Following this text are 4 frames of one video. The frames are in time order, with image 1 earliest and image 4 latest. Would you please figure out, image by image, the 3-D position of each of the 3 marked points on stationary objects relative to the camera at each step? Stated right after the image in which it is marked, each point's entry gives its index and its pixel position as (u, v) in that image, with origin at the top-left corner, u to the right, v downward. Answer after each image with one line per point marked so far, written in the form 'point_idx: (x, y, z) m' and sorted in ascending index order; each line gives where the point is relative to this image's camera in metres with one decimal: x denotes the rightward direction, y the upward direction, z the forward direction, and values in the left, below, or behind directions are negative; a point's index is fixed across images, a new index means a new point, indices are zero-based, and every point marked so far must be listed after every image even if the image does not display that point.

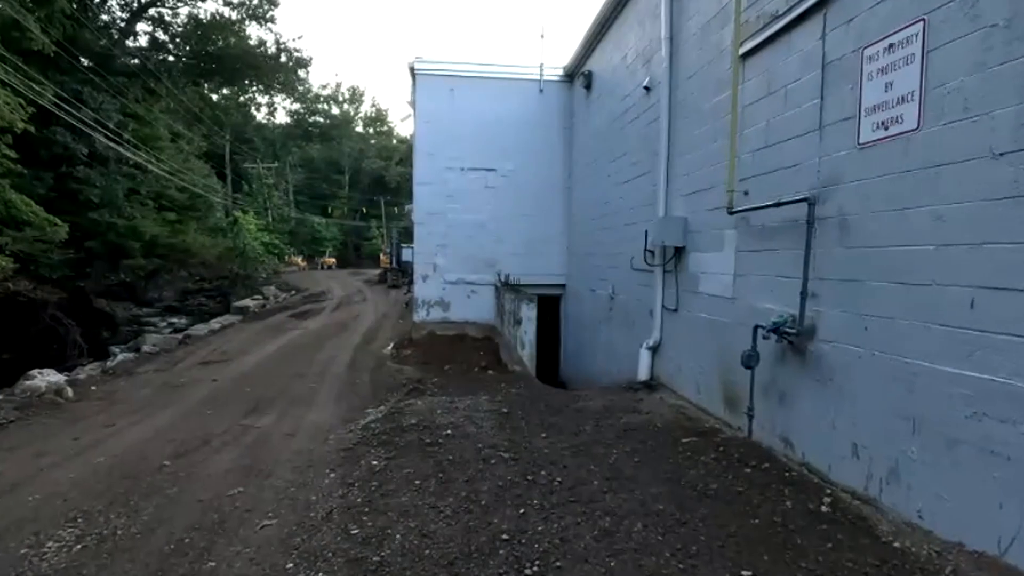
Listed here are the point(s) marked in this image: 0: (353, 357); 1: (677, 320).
0: (-3.7, -1.6, +12.3) m
1: (+2.1, -0.4, +6.6) m
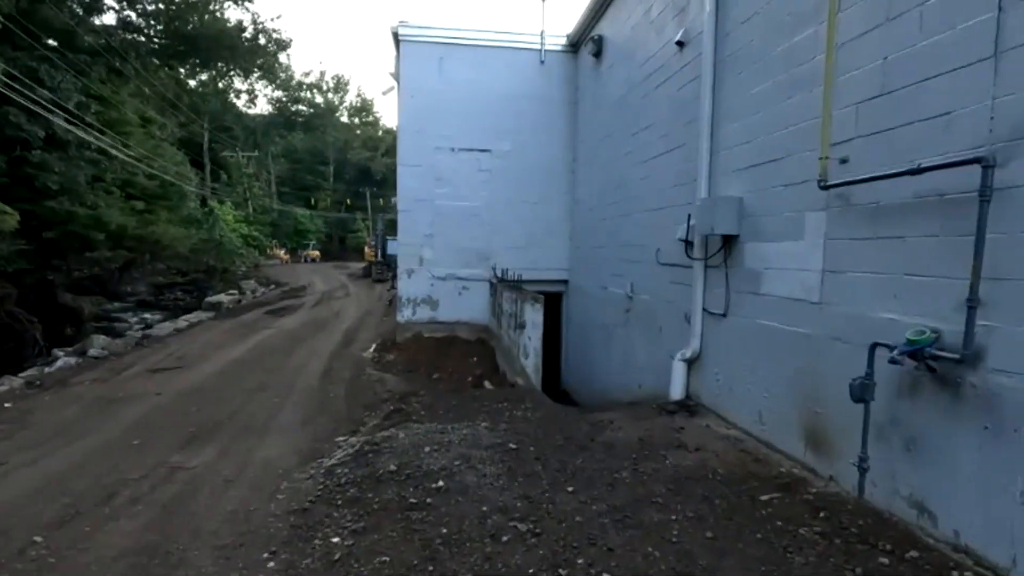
0: (-3.7, -1.5, +10.8) m
1: (+2.1, -0.4, +5.3) m
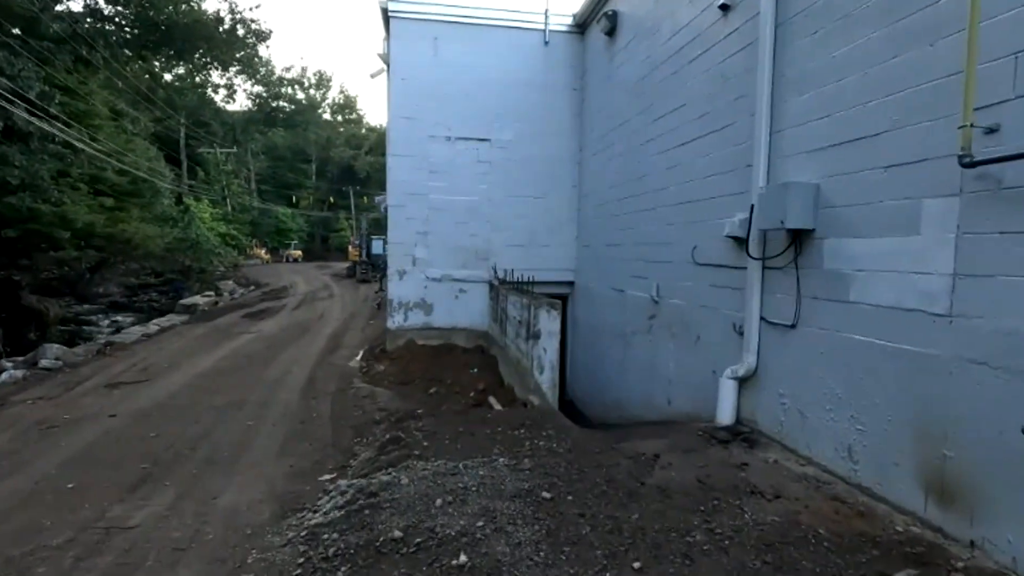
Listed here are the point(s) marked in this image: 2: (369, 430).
0: (-3.7, -1.6, +9.8) m
1: (+2.3, -0.4, +4.4) m
2: (-1.6, -1.6, +6.1) m
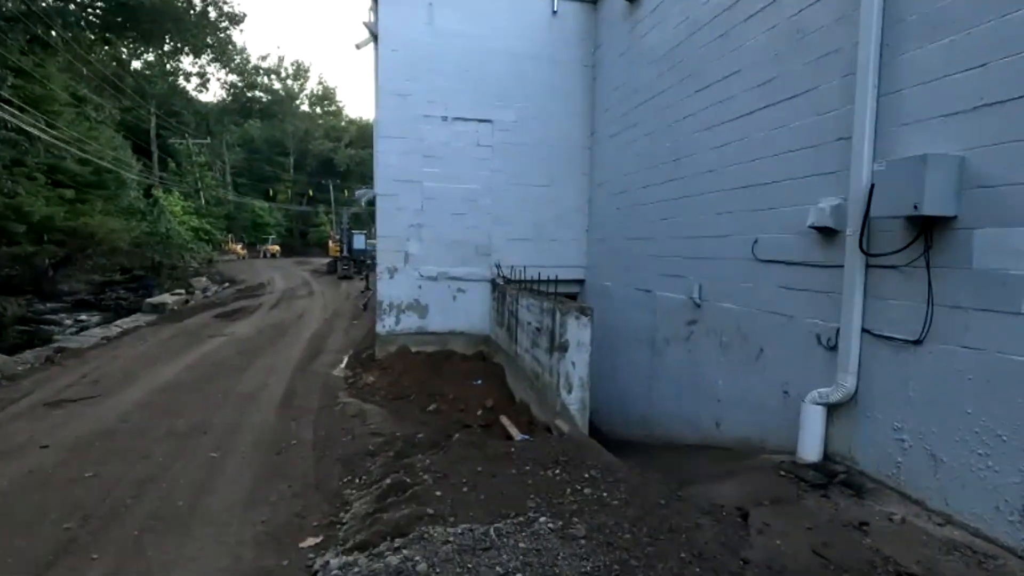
0: (-3.6, -1.6, +8.6) m
1: (+2.6, -0.5, +3.4) m
2: (-1.4, -1.6, +5.0) m
